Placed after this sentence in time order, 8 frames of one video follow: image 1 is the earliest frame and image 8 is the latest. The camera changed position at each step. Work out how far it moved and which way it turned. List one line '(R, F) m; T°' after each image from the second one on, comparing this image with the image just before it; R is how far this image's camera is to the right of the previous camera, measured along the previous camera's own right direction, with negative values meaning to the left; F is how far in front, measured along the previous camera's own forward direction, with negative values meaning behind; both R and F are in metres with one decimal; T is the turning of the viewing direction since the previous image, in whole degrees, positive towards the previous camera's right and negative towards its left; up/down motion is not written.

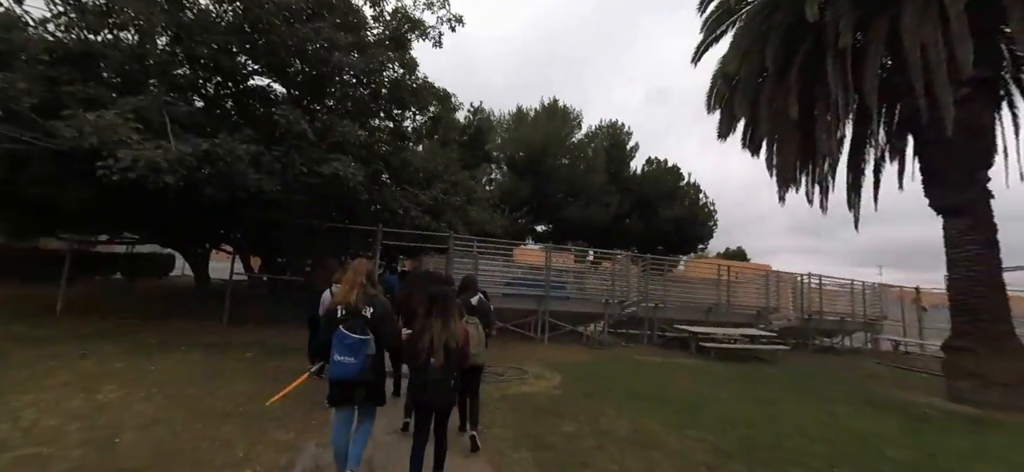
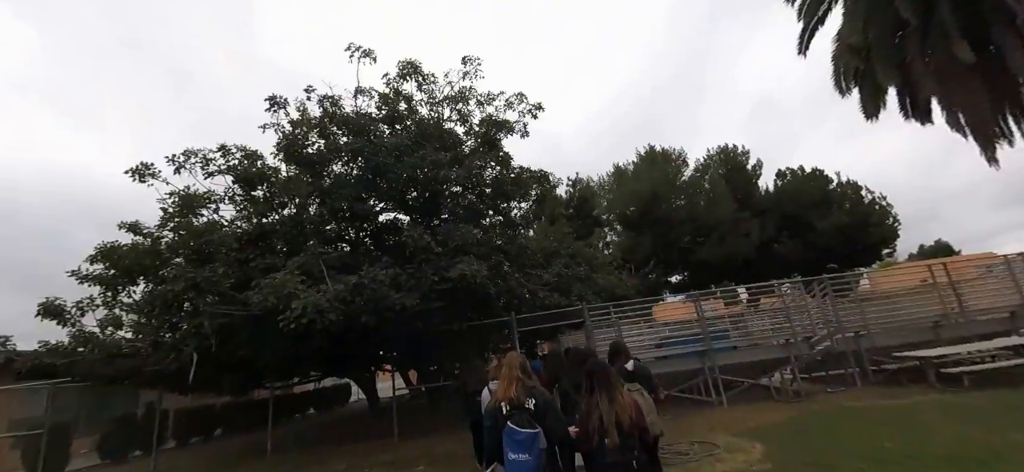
(-0.1, +0.2) m; -15°
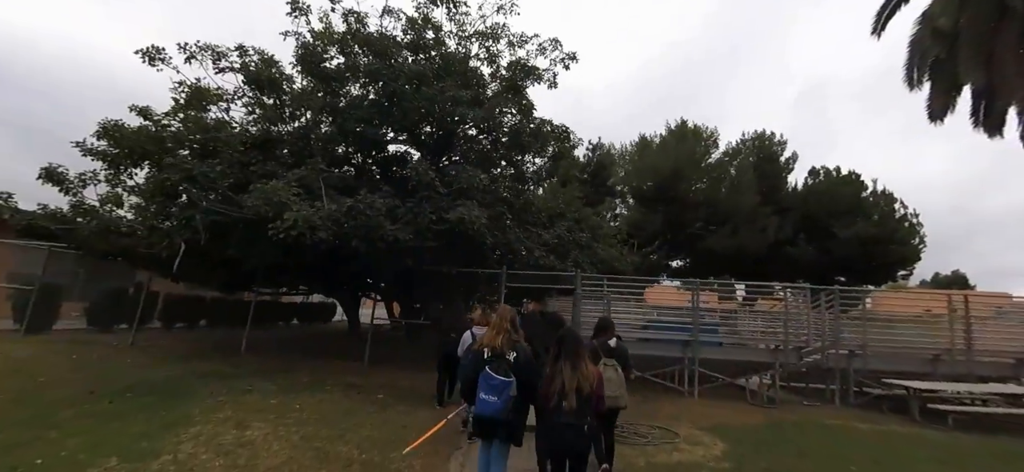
(+0.2, +0.3) m; -1°
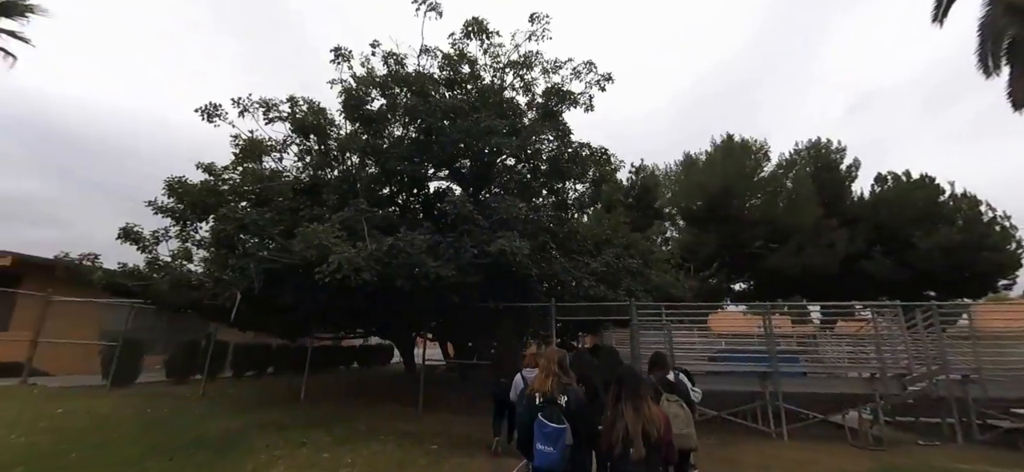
(0.0, +0.3) m; -6°
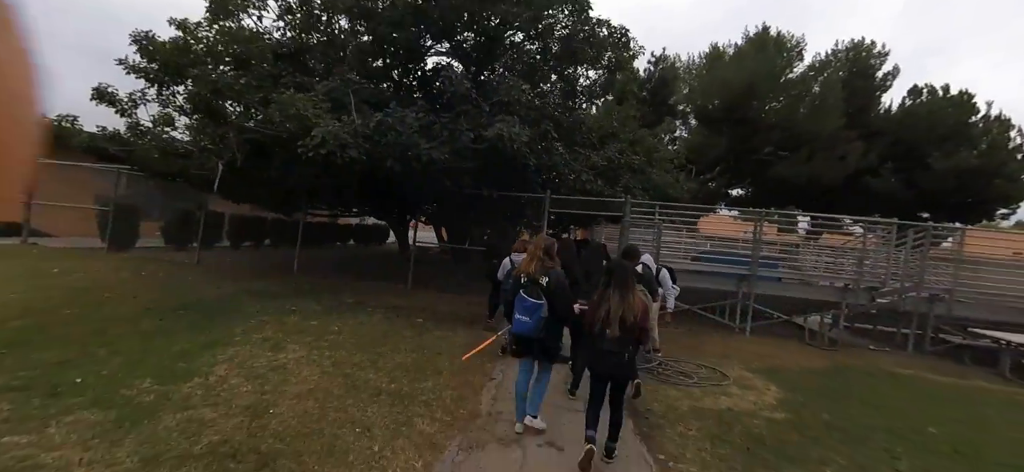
(+0.1, +0.2) m; +1°
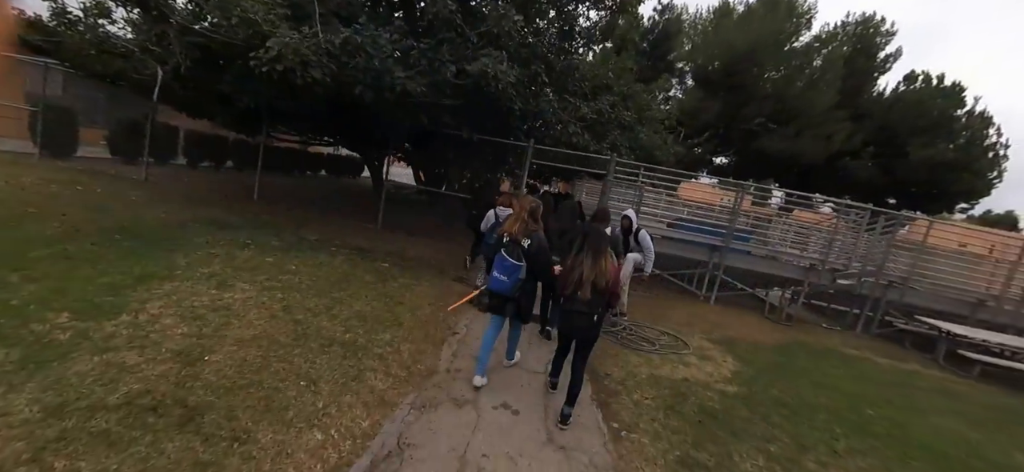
(0.0, +0.3) m; +4°
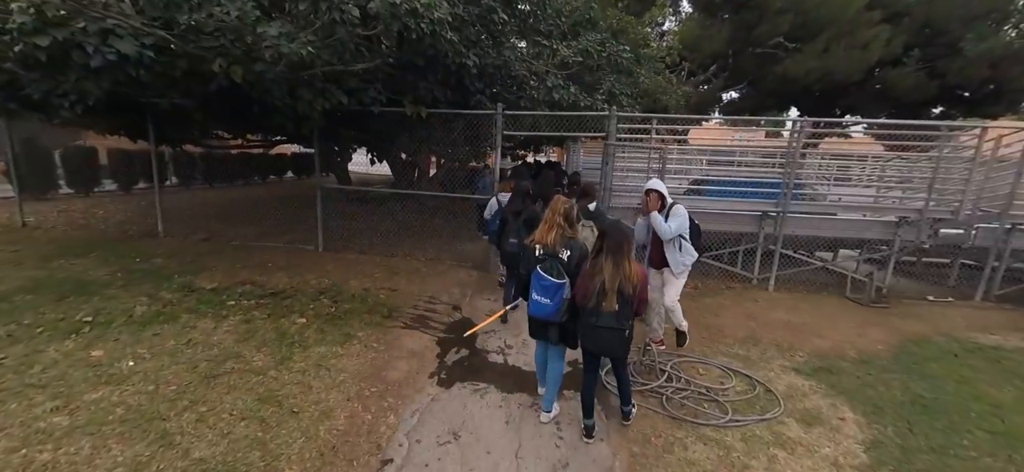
(+0.4, +2.1) m; -1°
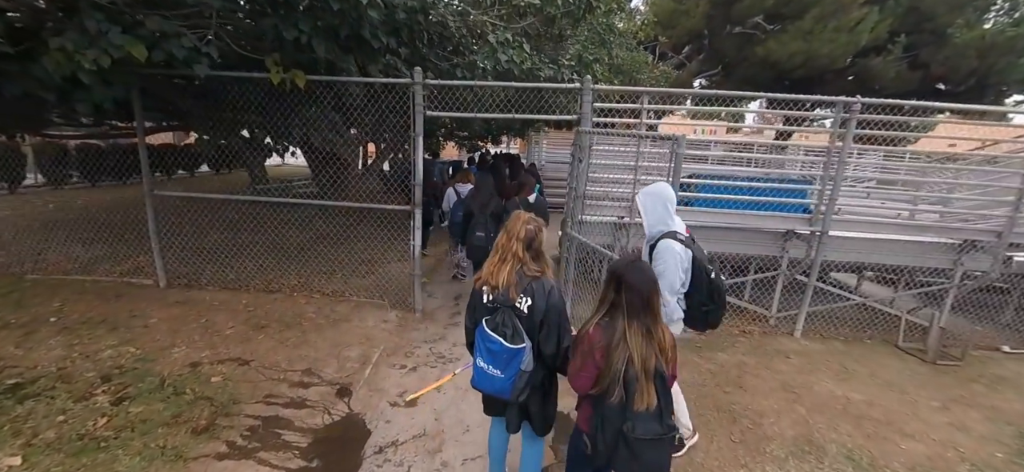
(+0.4, +1.8) m; +4°
